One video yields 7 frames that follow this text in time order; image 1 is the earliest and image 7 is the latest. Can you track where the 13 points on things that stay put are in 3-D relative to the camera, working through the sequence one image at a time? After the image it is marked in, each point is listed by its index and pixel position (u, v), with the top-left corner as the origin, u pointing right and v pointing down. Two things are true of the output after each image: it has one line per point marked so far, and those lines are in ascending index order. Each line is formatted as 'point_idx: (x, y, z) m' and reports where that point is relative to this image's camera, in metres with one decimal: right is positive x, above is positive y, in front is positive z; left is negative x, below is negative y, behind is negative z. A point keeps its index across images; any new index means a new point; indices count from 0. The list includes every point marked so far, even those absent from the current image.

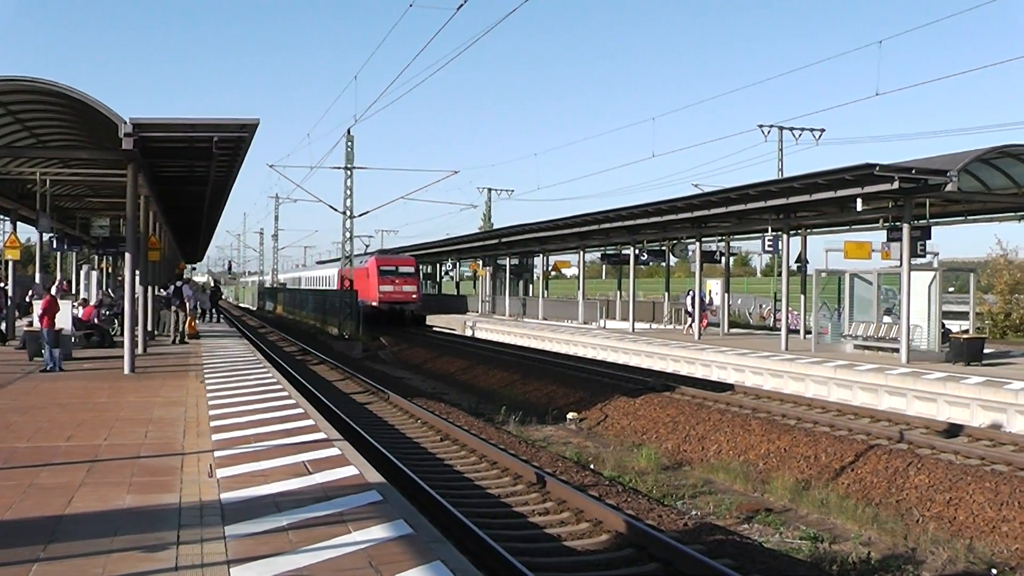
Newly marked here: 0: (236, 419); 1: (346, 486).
0: (-3.5, -1.6, +11.2) m
1: (-1.7, -2.1, +9.6) m
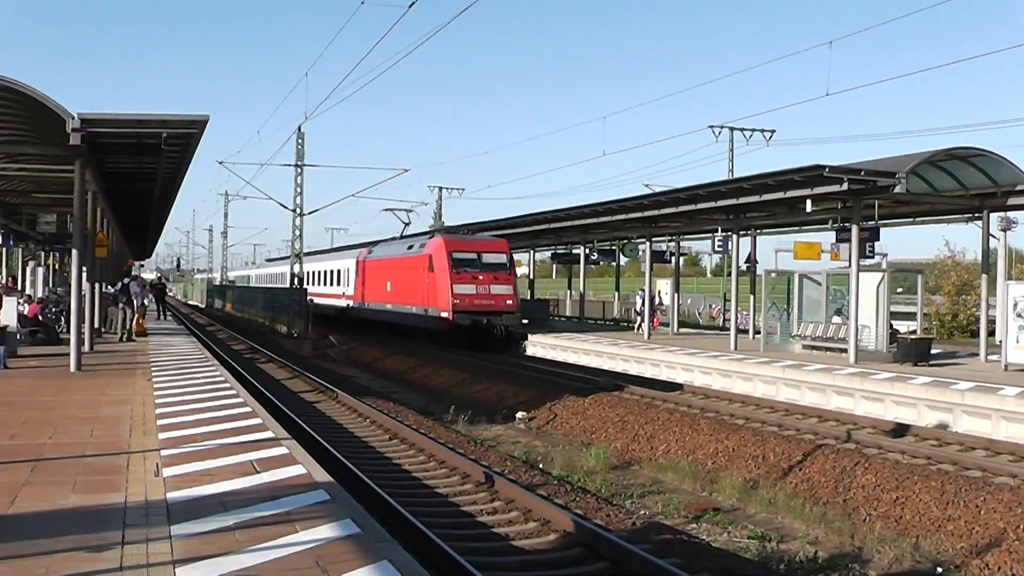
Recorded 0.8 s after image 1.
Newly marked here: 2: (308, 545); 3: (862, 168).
0: (-4.1, -1.6, +11.1) m
1: (-2.3, -2.1, +9.5) m
2: (-1.8, -2.4, +8.3) m
3: (+4.9, +1.7, +12.8) m
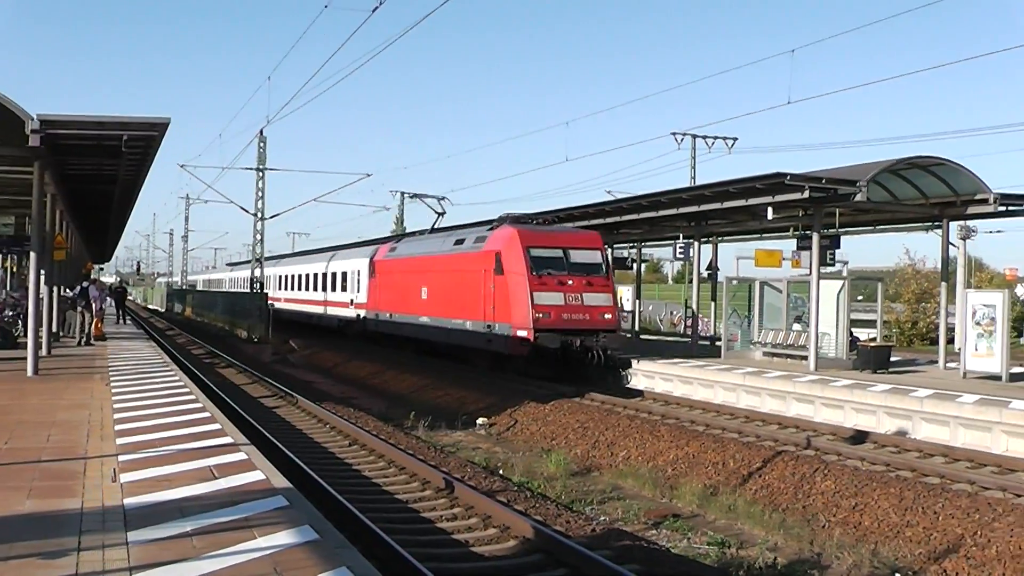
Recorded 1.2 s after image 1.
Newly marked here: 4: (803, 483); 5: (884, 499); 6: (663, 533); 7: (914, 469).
0: (-4.6, -1.7, +11.0) m
1: (-2.7, -2.1, +9.5) m
2: (-2.2, -2.4, +8.3) m
3: (+4.4, +1.6, +12.9) m
4: (+3.2, -2.2, +9.9) m
5: (+4.0, -2.2, +9.5) m
6: (+1.6, -2.5, +9.2) m
7: (+4.5, -2.0, +10.1) m
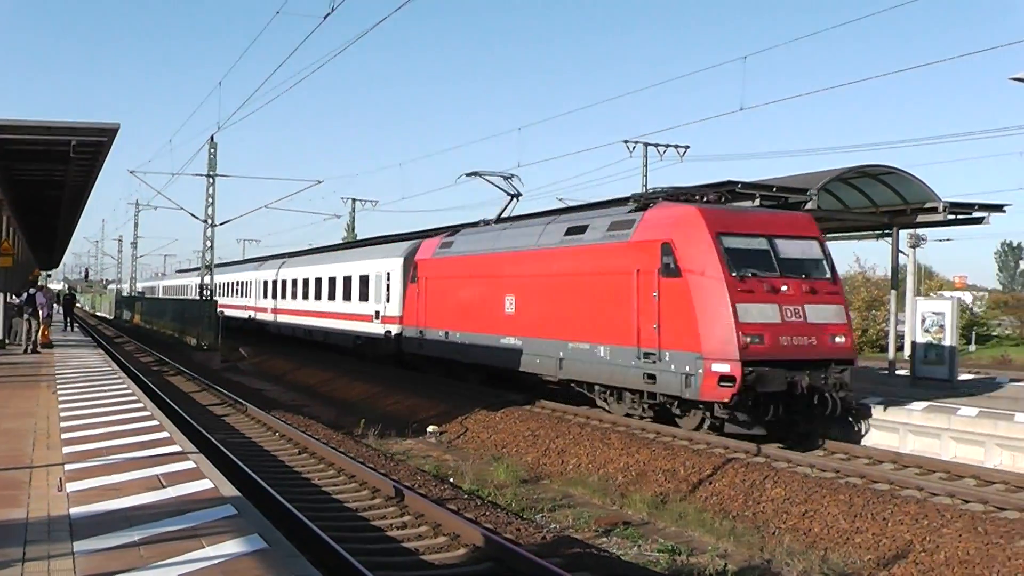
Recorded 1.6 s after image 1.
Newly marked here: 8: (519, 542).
0: (-5.1, -1.7, +10.9) m
1: (-3.2, -2.2, +9.4) m
2: (-2.7, -2.5, +8.2) m
3: (+3.9, +1.5, +12.9) m
4: (+2.7, -2.3, +10.0) m
5: (+3.4, -2.3, +9.6) m
6: (+1.0, -2.6, +9.2) m
7: (+4.0, -2.1, +10.1) m
8: (+0.1, -2.5, +9.0) m
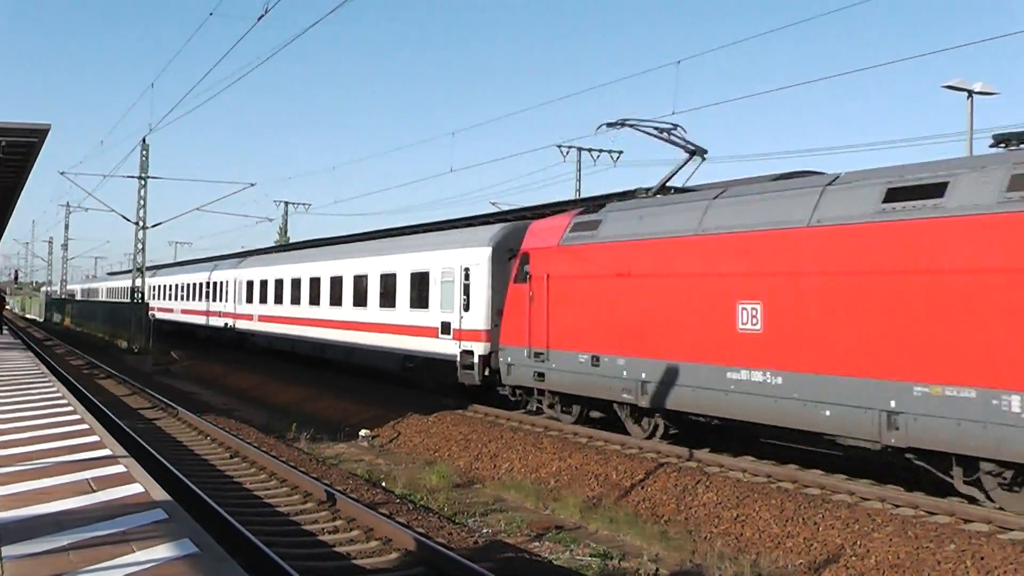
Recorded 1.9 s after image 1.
0: (-5.8, -1.8, +10.8) m
1: (-4.0, -2.3, +9.3) m
2: (-3.4, -2.5, +8.2) m
3: (+3.1, +1.5, +12.9) m
4: (+2.0, -2.3, +10.0) m
5: (+2.7, -2.4, +9.6) m
6: (+0.3, -2.6, +9.2) m
7: (+3.2, -2.2, +10.2) m
8: (-0.6, -2.6, +9.0) m
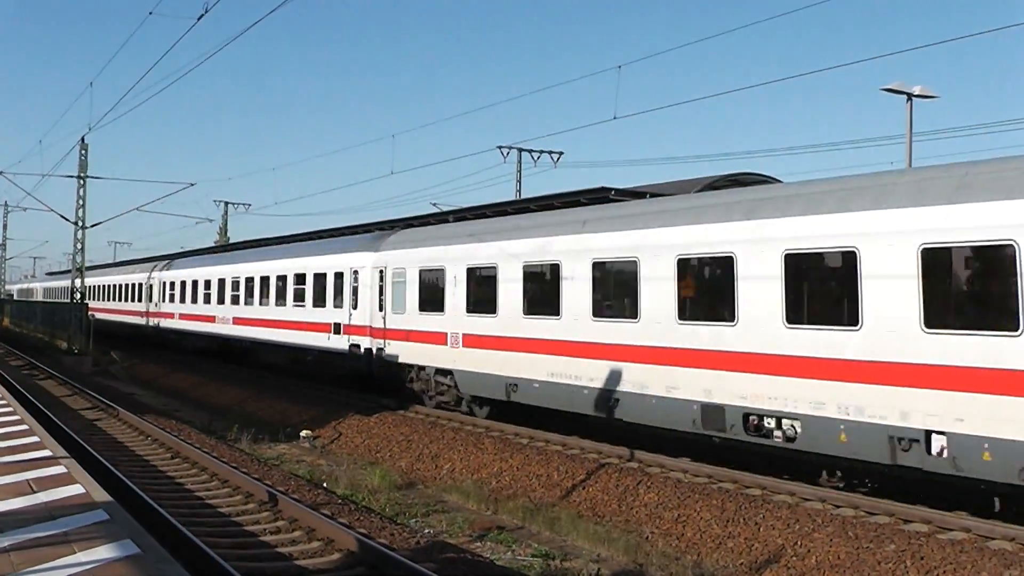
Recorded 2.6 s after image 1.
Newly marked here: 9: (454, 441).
0: (-6.5, -1.7, +10.8) m
1: (-4.6, -2.3, +9.3) m
2: (-4.0, -2.6, +8.2) m
3: (+2.5, +1.5, +12.9) m
4: (+1.3, -2.3, +10.0) m
5: (+2.1, -2.4, +9.7) m
6: (-0.3, -2.7, +9.3) m
7: (+2.6, -2.2, +10.2) m
8: (-1.3, -2.6, +9.1) m
9: (-0.8, -2.1, +12.5) m
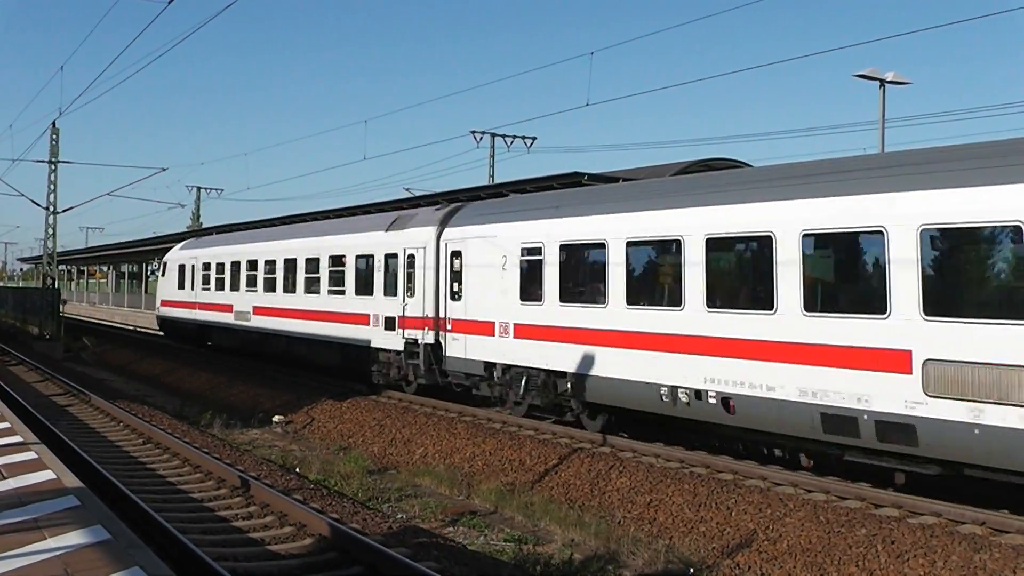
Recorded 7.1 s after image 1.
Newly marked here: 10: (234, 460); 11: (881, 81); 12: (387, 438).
0: (-6.8, -1.6, +10.7) m
1: (-4.9, -2.1, +9.3) m
2: (-4.3, -2.4, +8.1) m
3: (+2.1, +1.7, +13.0) m
4: (+1.0, -2.1, +10.0) m
5: (+1.8, -2.2, +9.7) m
6: (-0.6, -2.5, +9.3) m
7: (+2.3, -2.0, +10.2) m
8: (-1.6, -2.5, +9.0) m
9: (-1.2, -1.9, +12.6) m
10: (-3.3, -2.1, +10.7) m
11: (+8.0, +4.4, +19.2) m
12: (-1.7, -2.1, +12.3) m
